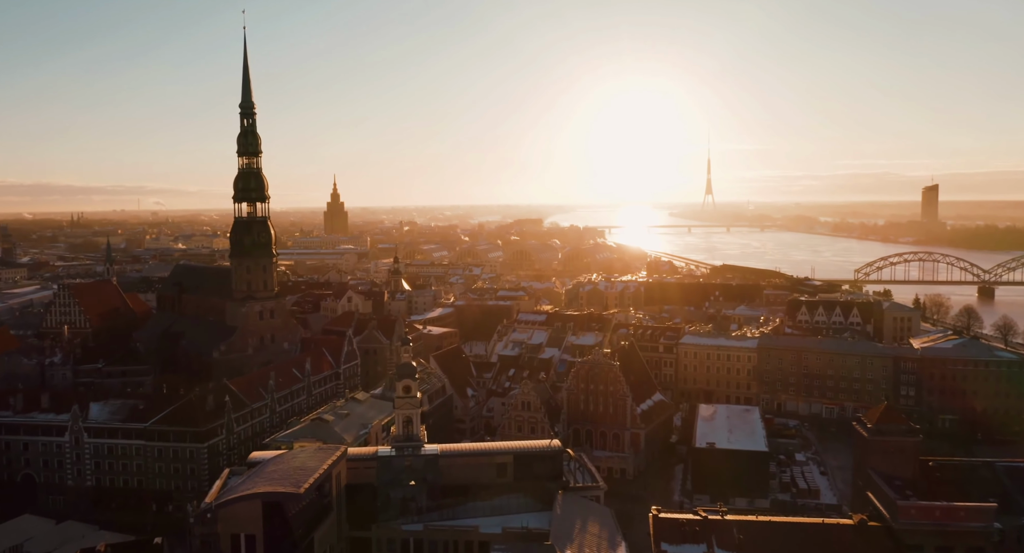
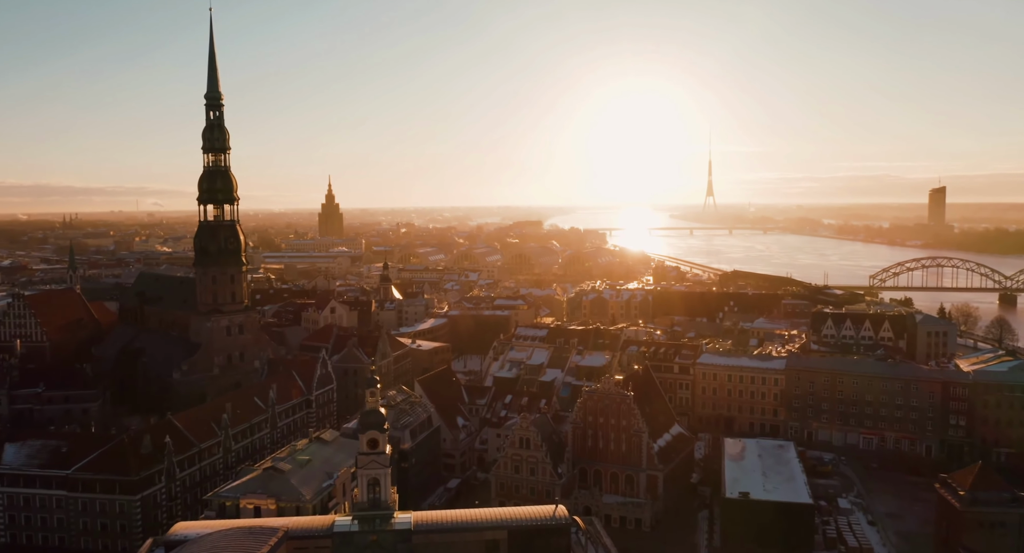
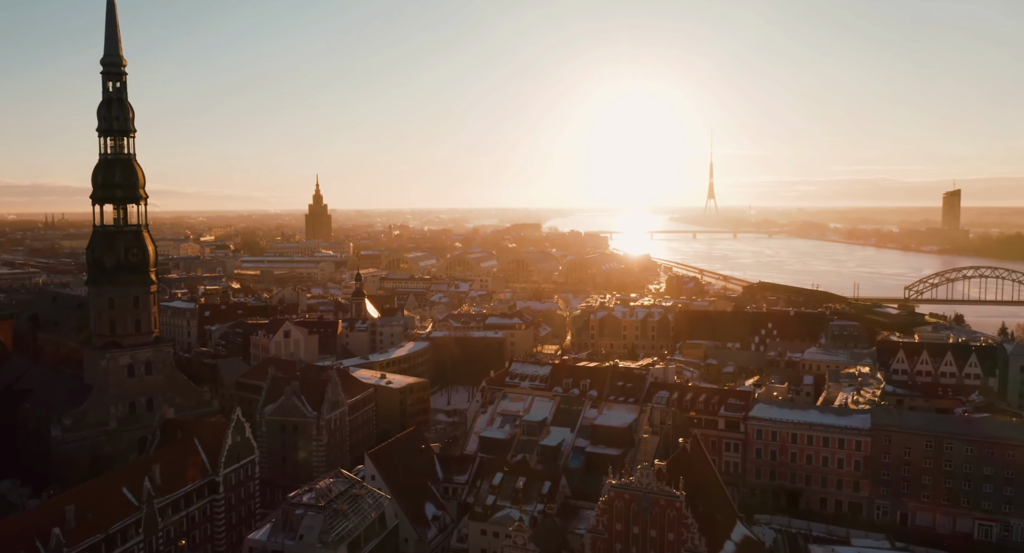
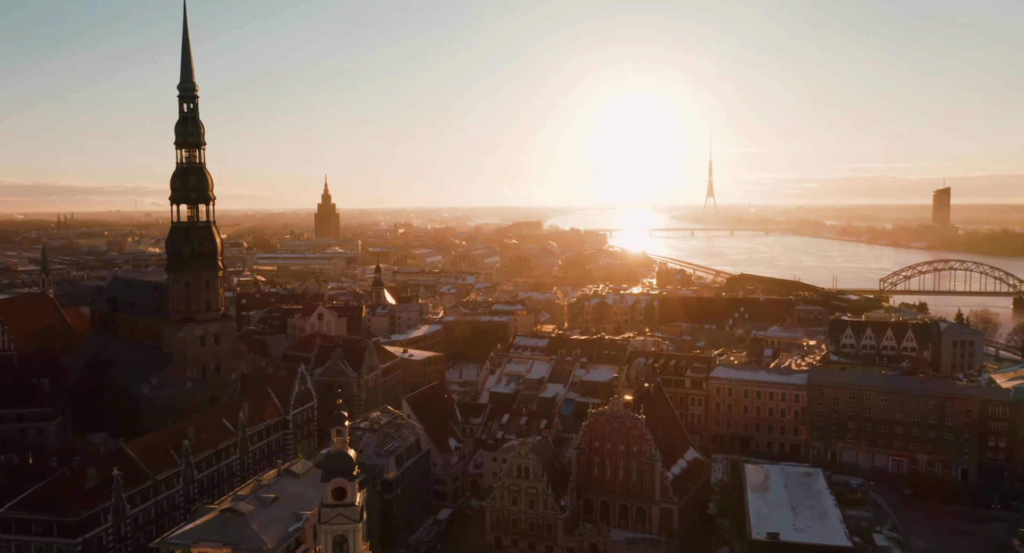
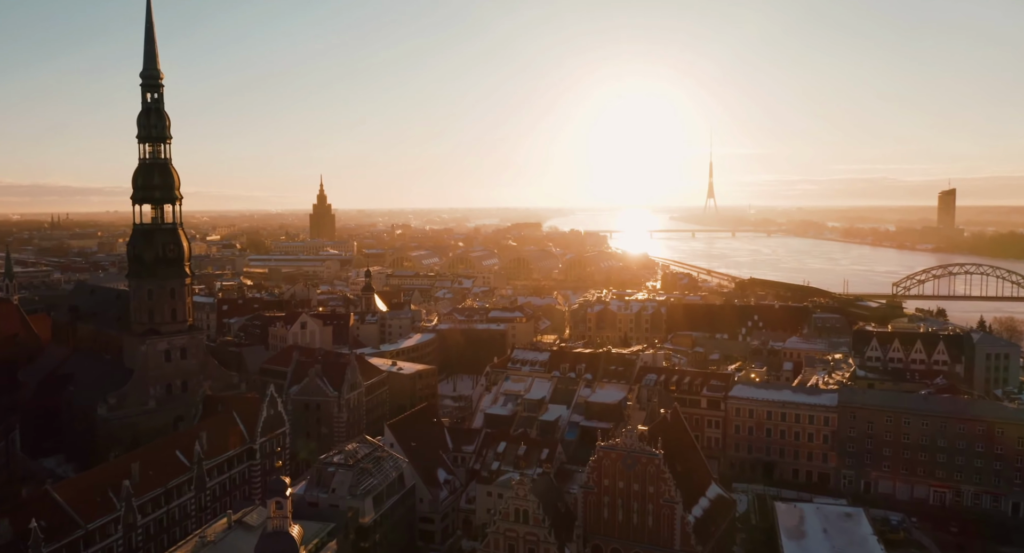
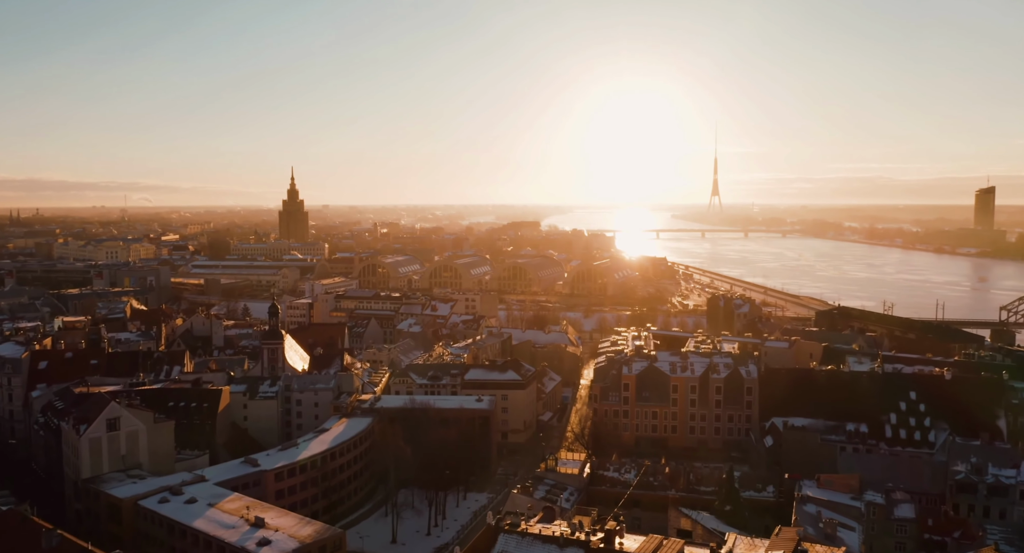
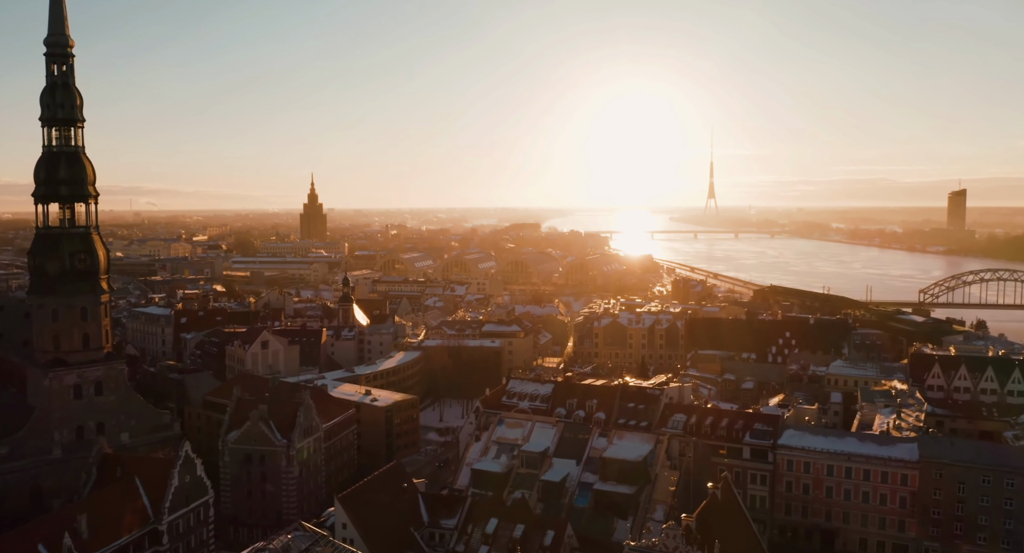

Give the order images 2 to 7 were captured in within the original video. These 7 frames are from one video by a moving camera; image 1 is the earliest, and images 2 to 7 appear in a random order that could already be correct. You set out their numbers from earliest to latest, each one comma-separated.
2, 4, 5, 3, 7, 6
